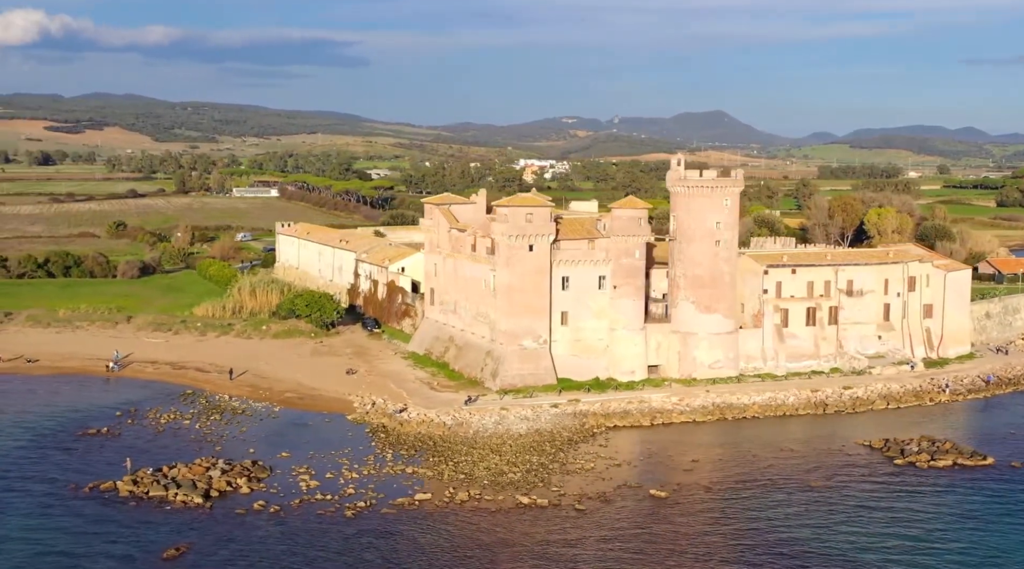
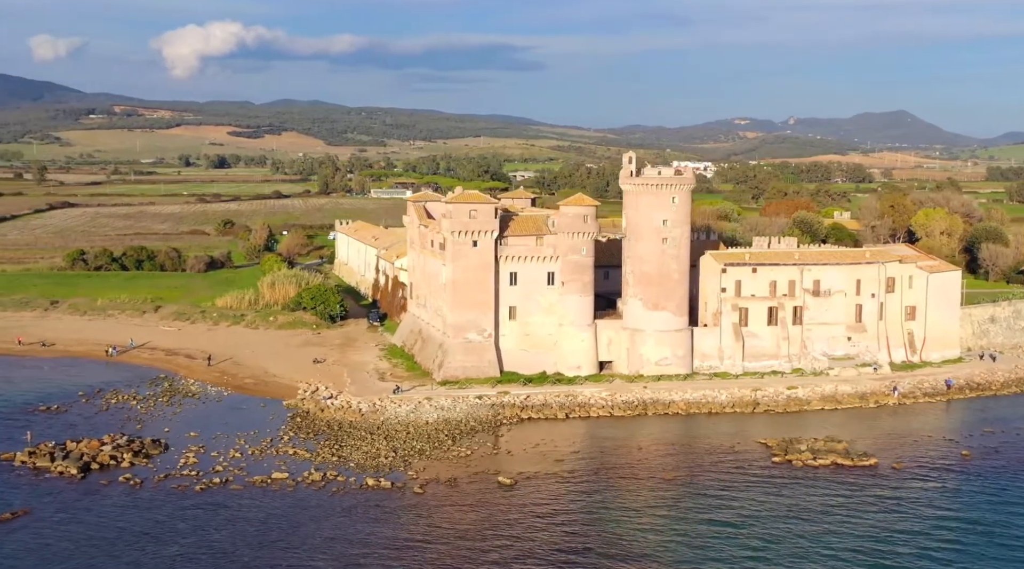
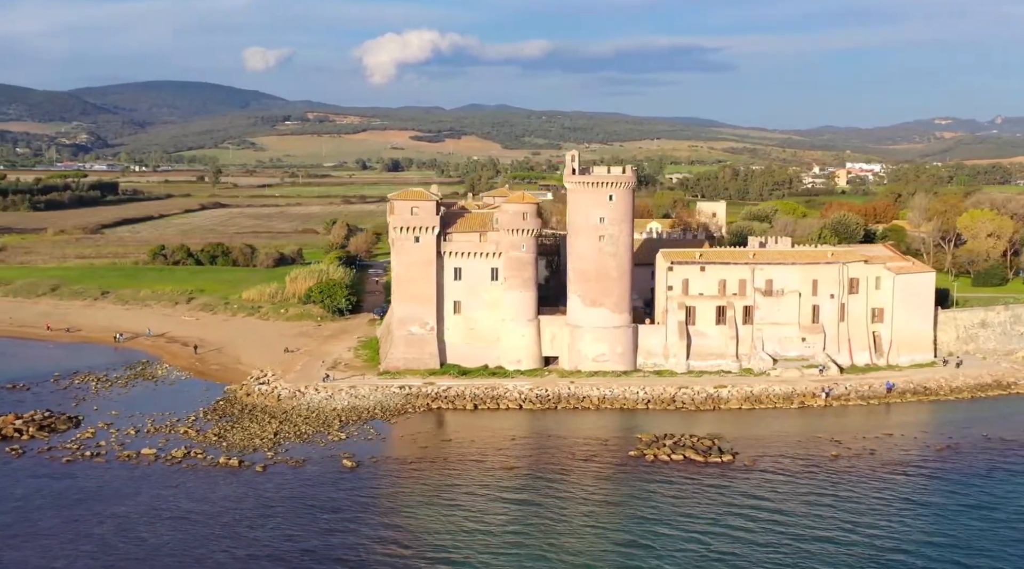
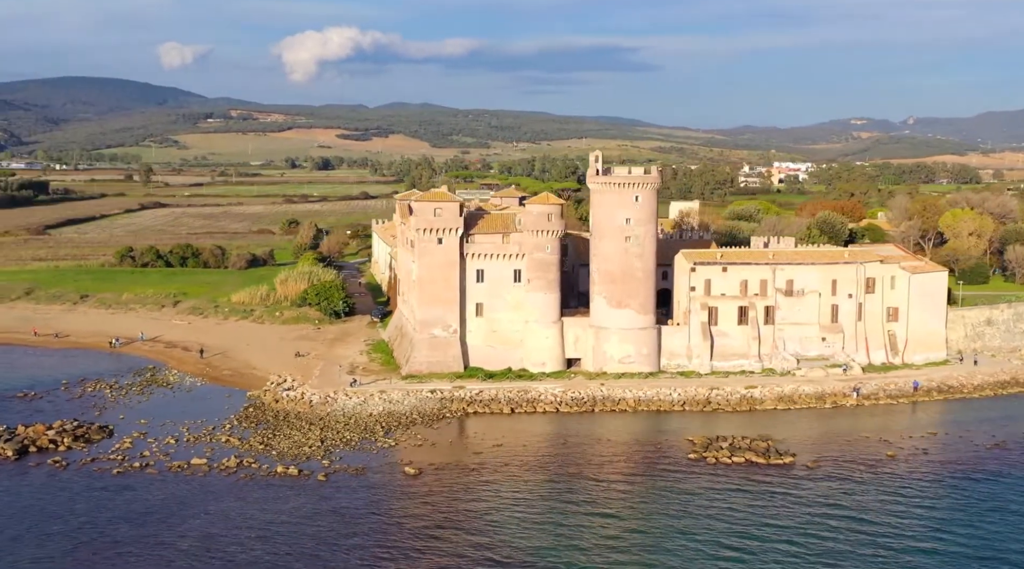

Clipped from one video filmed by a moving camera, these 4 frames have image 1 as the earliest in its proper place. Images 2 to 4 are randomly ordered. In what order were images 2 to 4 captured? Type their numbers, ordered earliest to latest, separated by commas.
2, 4, 3
